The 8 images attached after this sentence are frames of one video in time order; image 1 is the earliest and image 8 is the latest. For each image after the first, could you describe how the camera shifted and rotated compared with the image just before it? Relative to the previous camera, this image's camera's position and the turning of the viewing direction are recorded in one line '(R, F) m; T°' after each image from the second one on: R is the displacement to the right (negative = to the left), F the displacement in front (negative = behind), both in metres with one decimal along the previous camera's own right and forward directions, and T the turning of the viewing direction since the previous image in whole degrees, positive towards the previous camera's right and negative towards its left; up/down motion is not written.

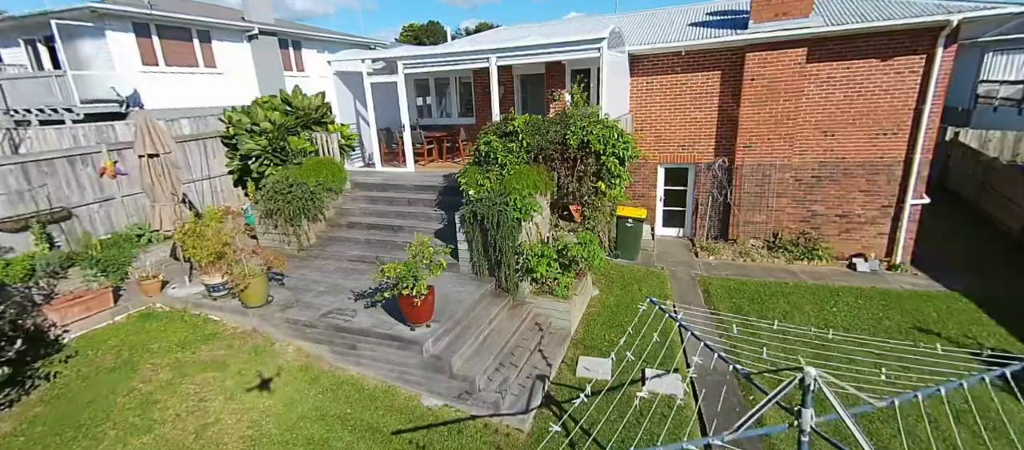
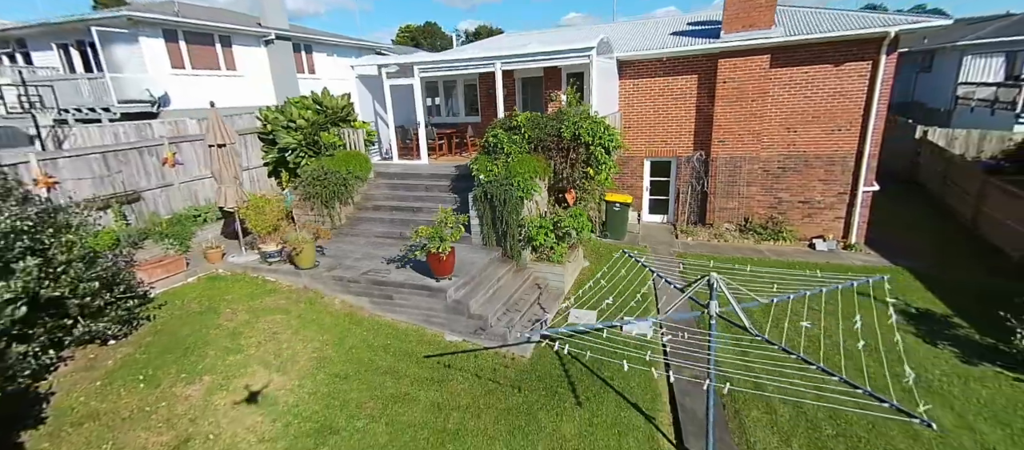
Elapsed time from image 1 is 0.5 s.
(-0.1, -1.3) m; 0°
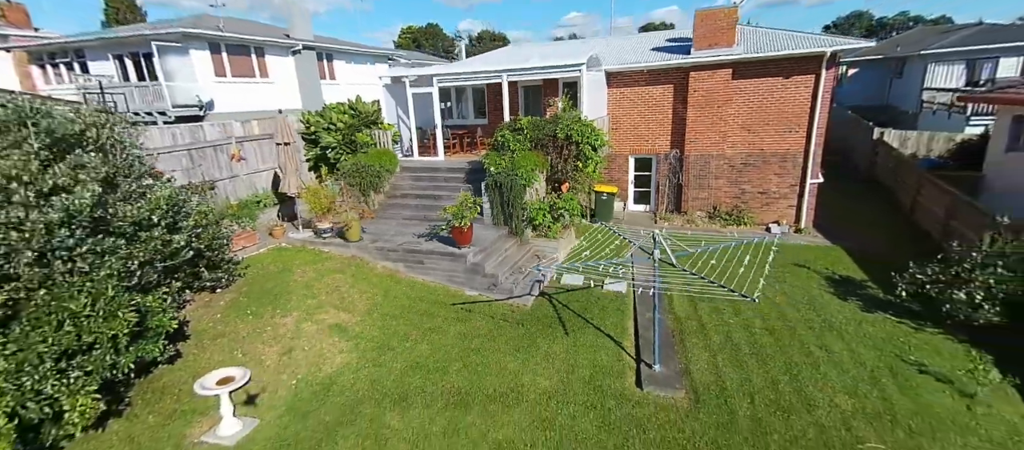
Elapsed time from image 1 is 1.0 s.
(-0.1, -1.9) m; 0°
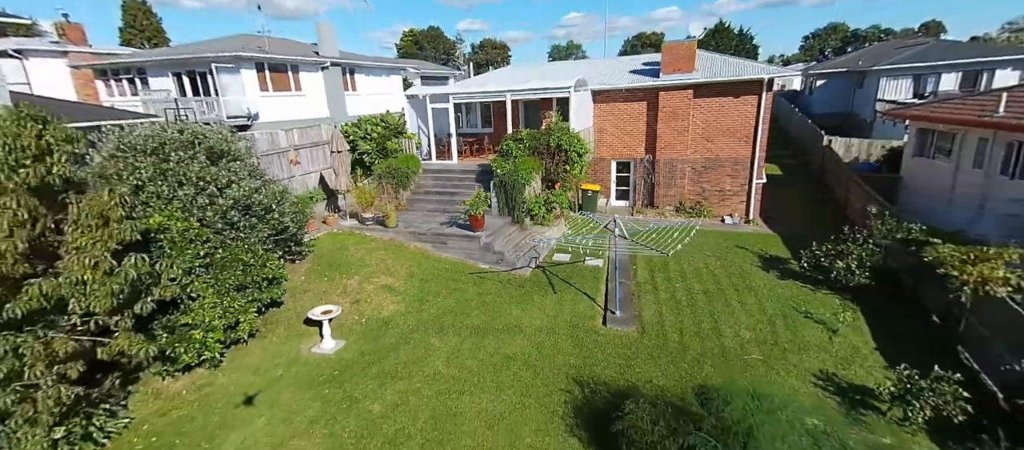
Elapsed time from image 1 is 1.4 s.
(-0.1, -2.7) m; 0°
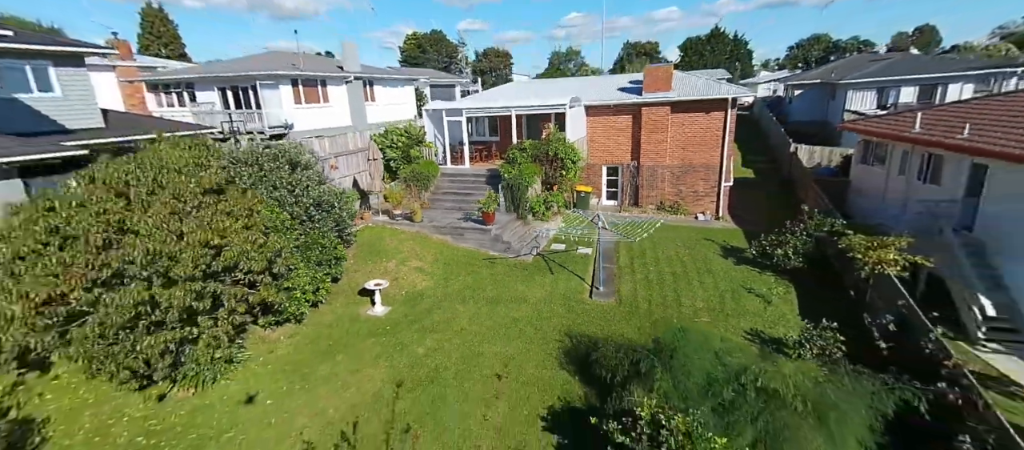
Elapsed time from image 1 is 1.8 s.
(-0.1, -2.5) m; 0°
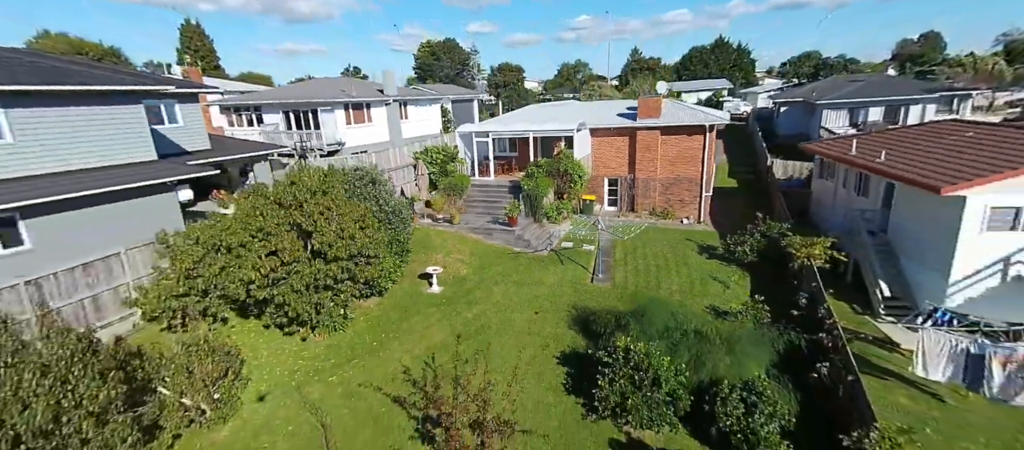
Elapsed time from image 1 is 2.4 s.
(-0.4, -3.7) m; -1°
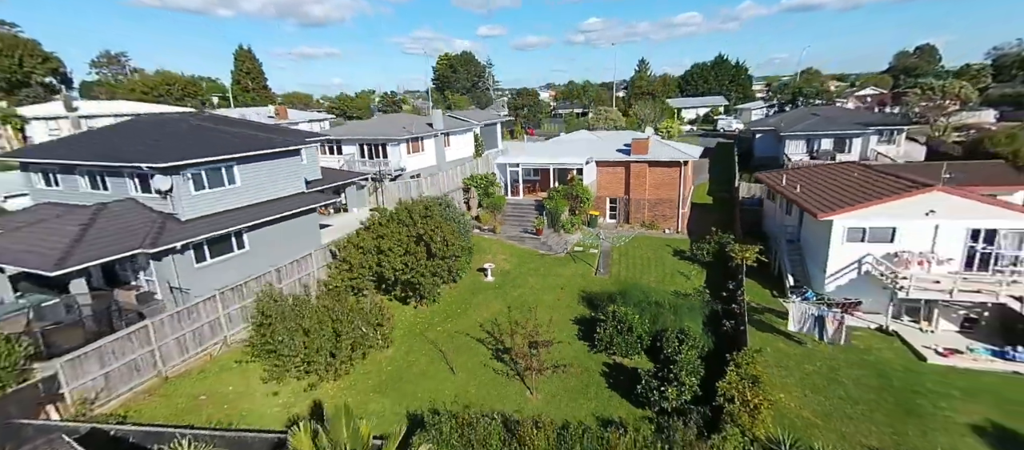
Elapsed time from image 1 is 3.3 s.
(-1.0, -7.0) m; -1°
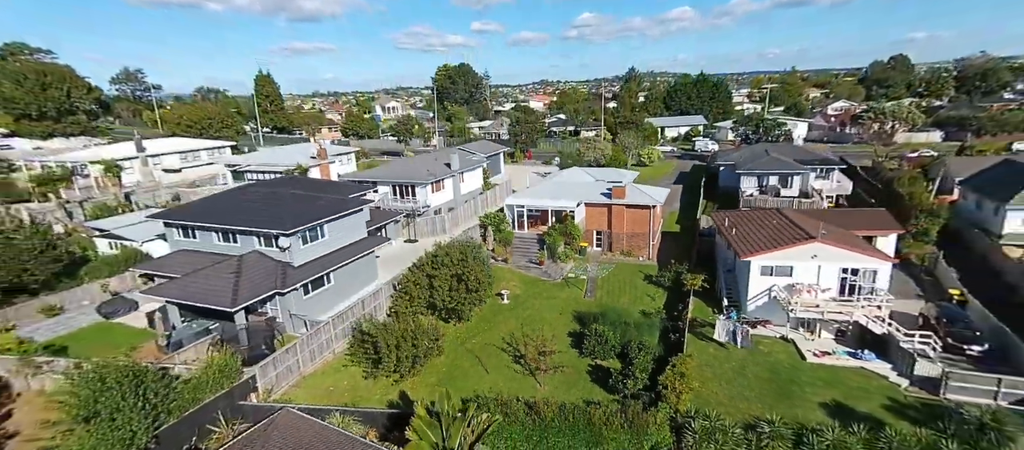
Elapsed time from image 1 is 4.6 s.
(-1.0, -7.3) m; +1°
